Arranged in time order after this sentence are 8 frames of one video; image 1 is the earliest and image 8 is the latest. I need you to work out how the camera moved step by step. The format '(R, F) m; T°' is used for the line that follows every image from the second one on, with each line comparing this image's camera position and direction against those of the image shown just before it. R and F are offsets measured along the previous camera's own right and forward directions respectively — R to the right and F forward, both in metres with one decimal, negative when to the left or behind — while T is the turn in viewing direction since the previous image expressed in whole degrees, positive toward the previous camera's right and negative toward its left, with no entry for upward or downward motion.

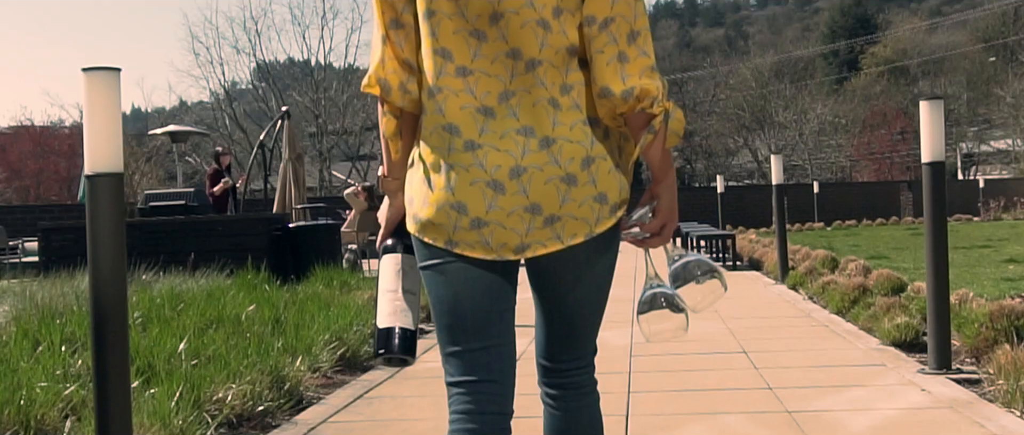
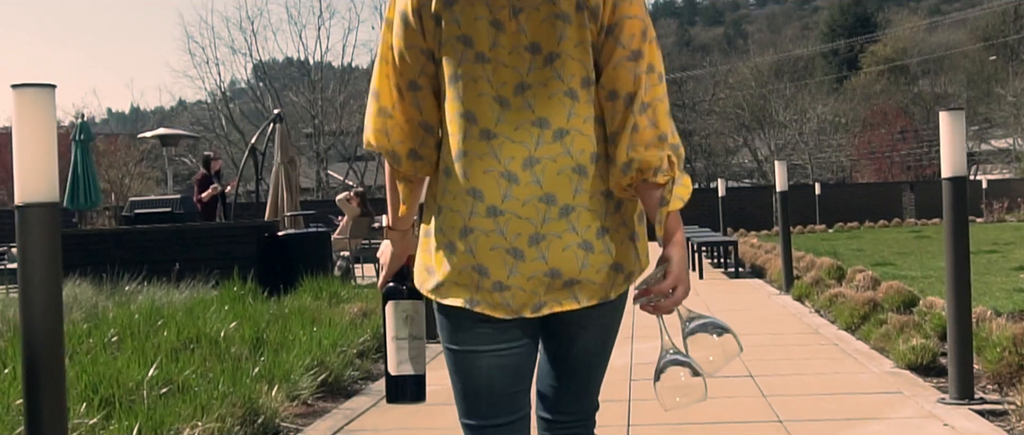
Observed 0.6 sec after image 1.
(0.0, +0.3) m; 0°
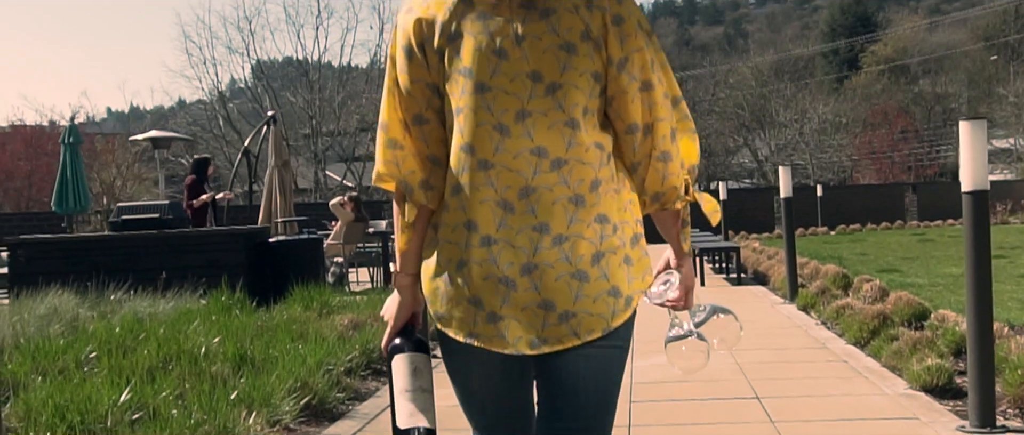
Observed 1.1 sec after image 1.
(0.0, +0.3) m; 0°
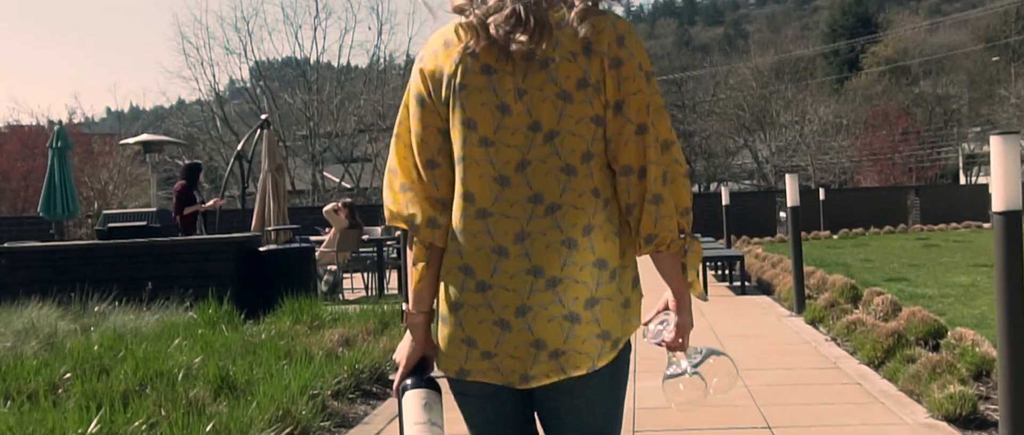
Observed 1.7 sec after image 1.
(0.0, +0.3) m; 0°
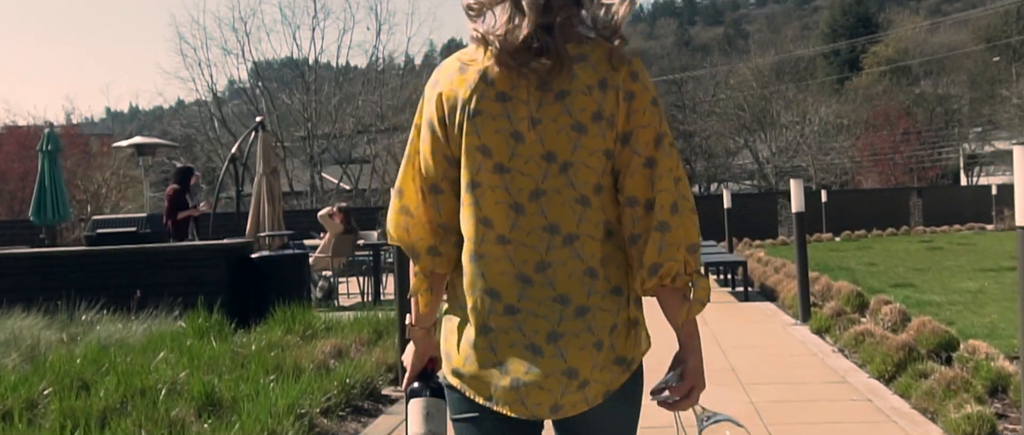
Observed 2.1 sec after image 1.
(0.0, +0.2) m; 0°
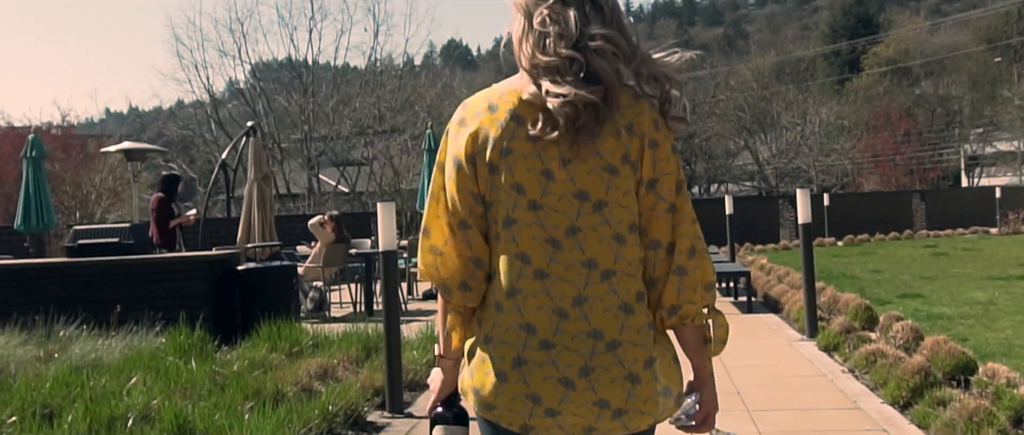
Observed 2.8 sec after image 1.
(0.0, +0.3) m; 0°
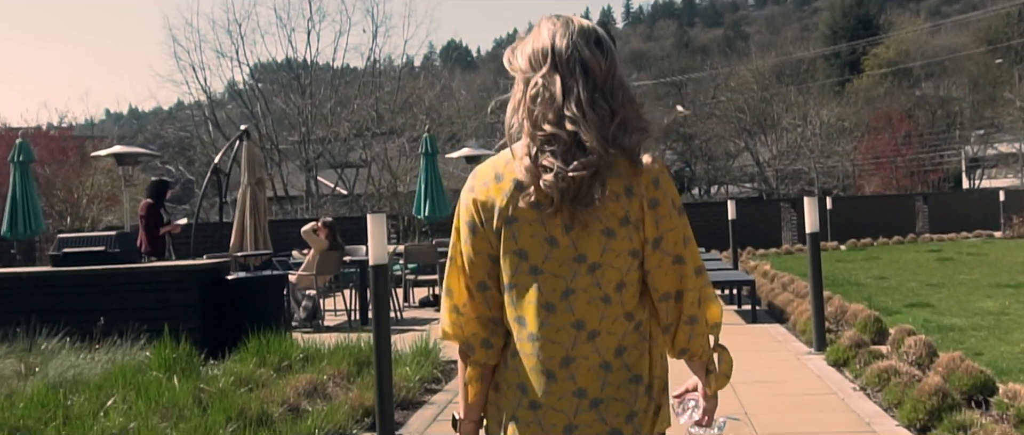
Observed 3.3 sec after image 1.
(0.0, +0.3) m; 0°
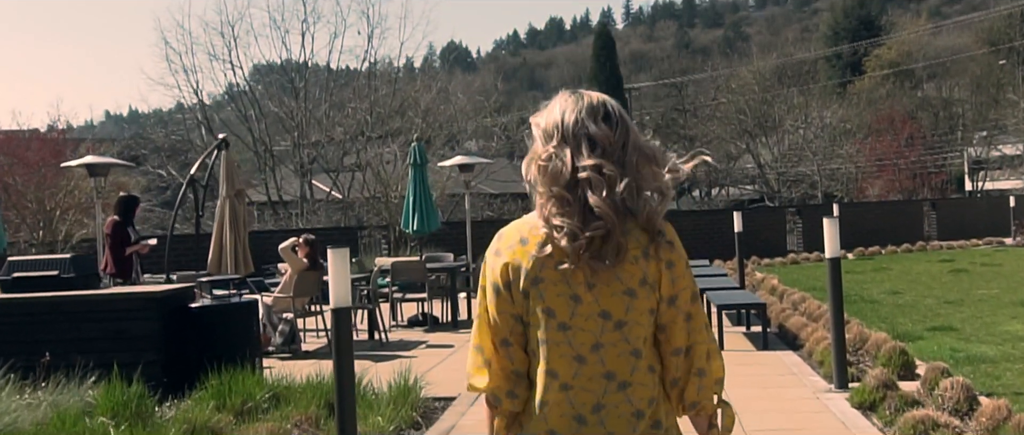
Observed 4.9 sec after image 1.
(+0.1, +0.8) m; 0°
